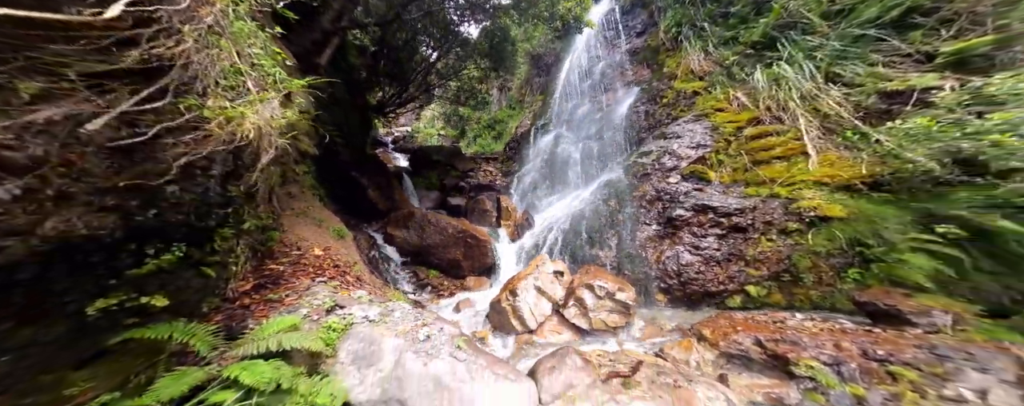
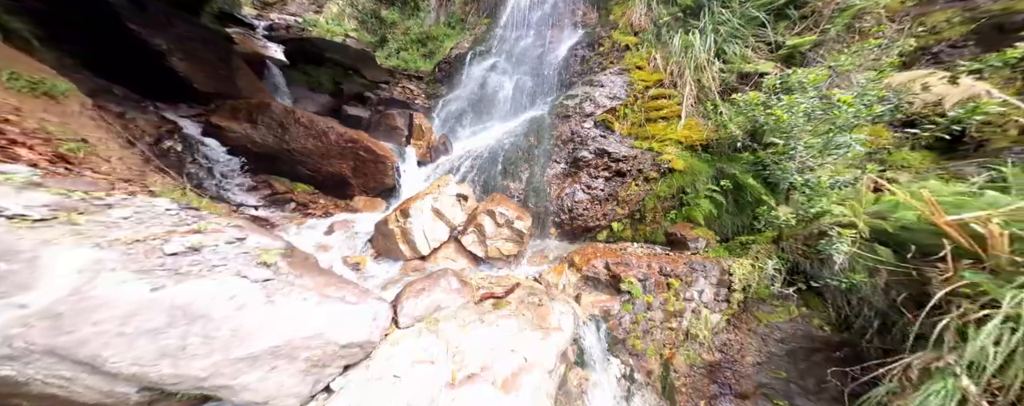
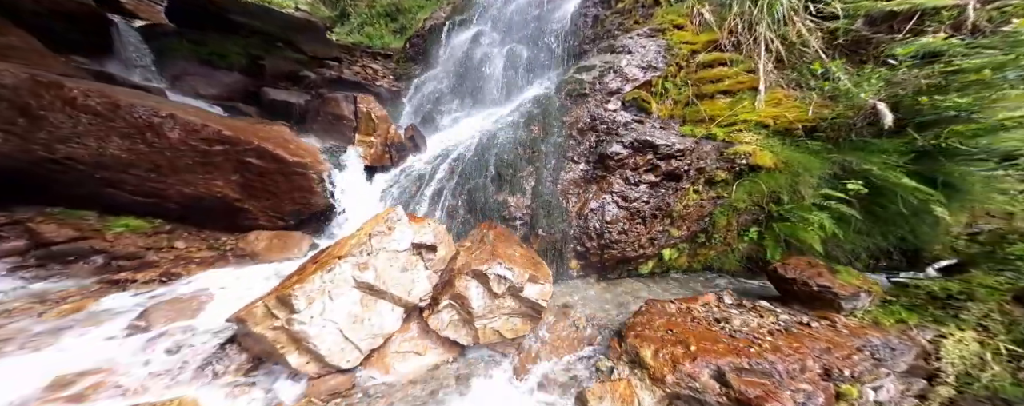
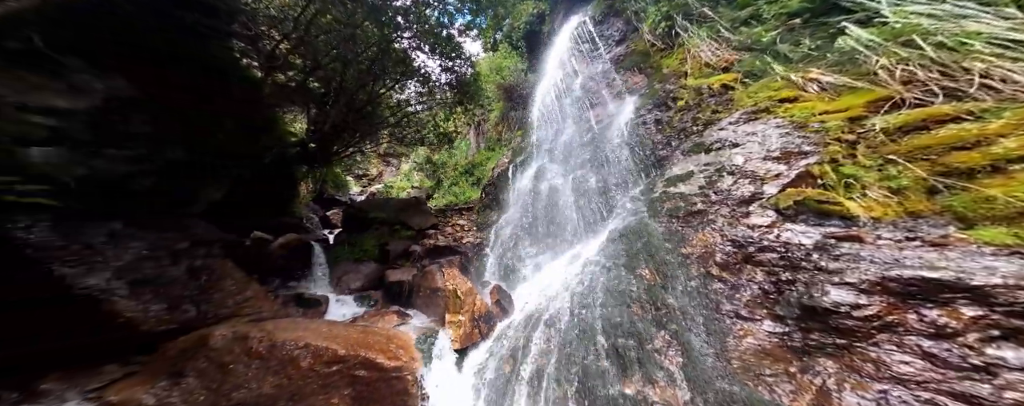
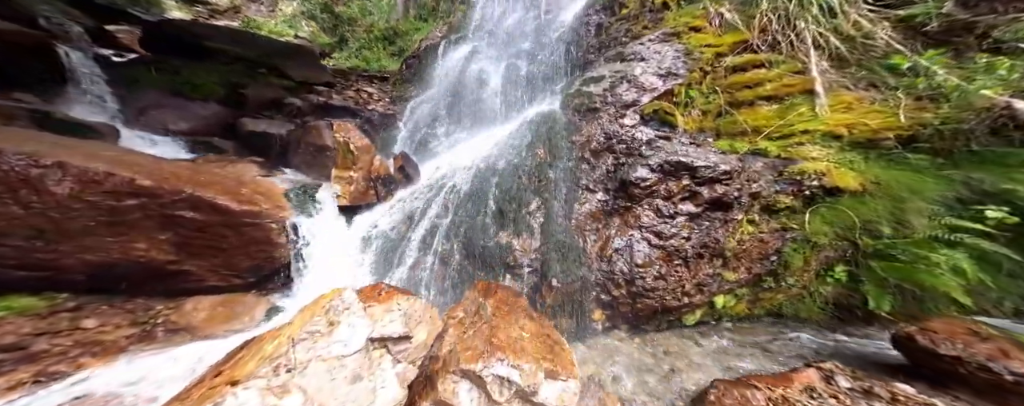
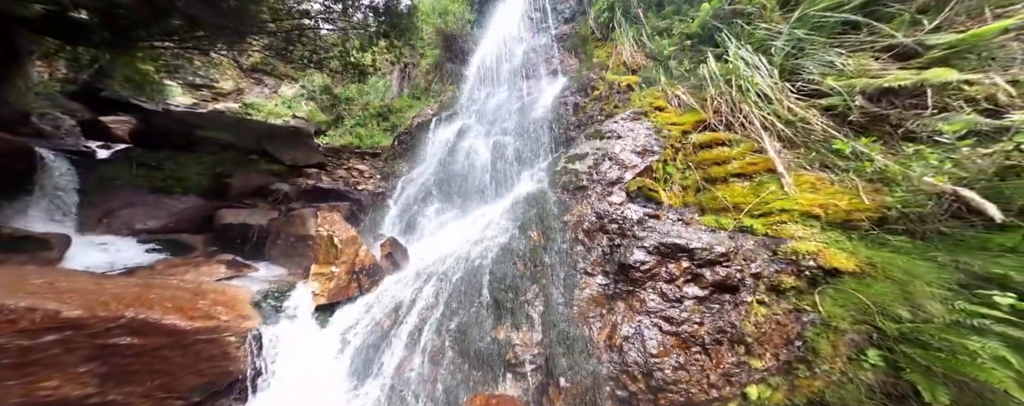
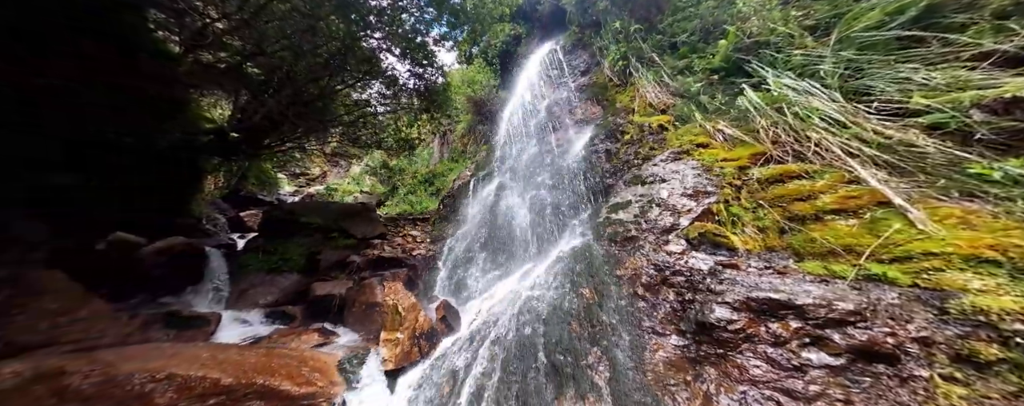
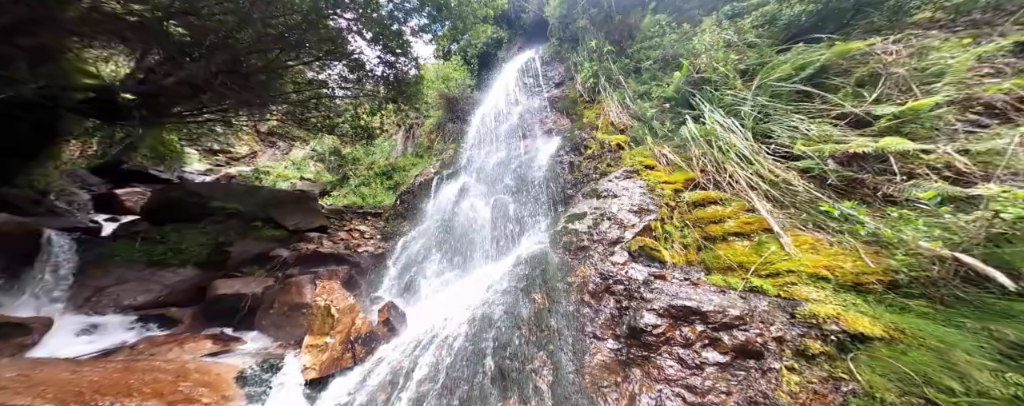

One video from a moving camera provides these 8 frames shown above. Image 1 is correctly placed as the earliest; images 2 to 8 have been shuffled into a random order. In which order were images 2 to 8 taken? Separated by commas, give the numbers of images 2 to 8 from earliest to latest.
2, 3, 5, 6, 8, 7, 4
